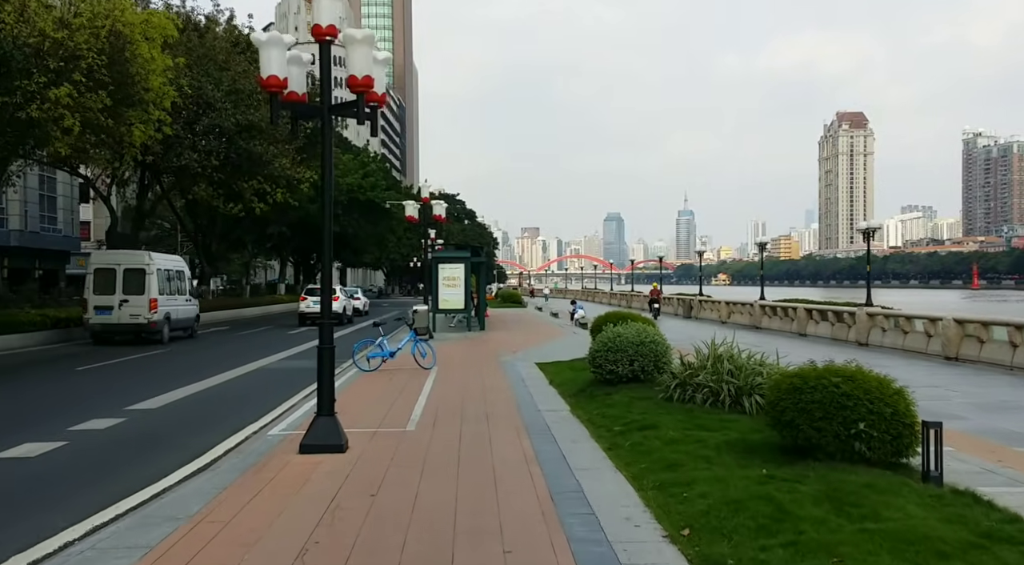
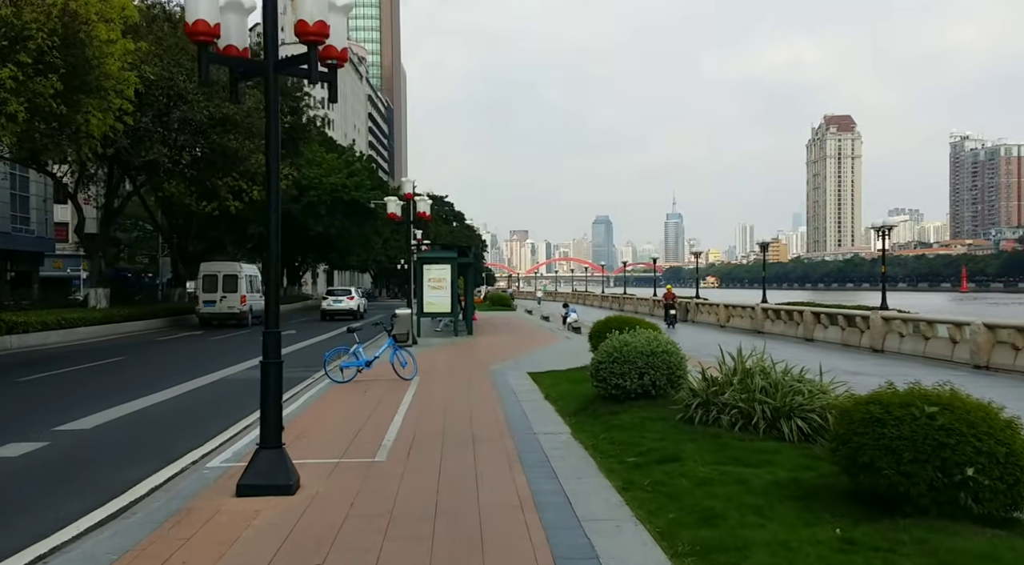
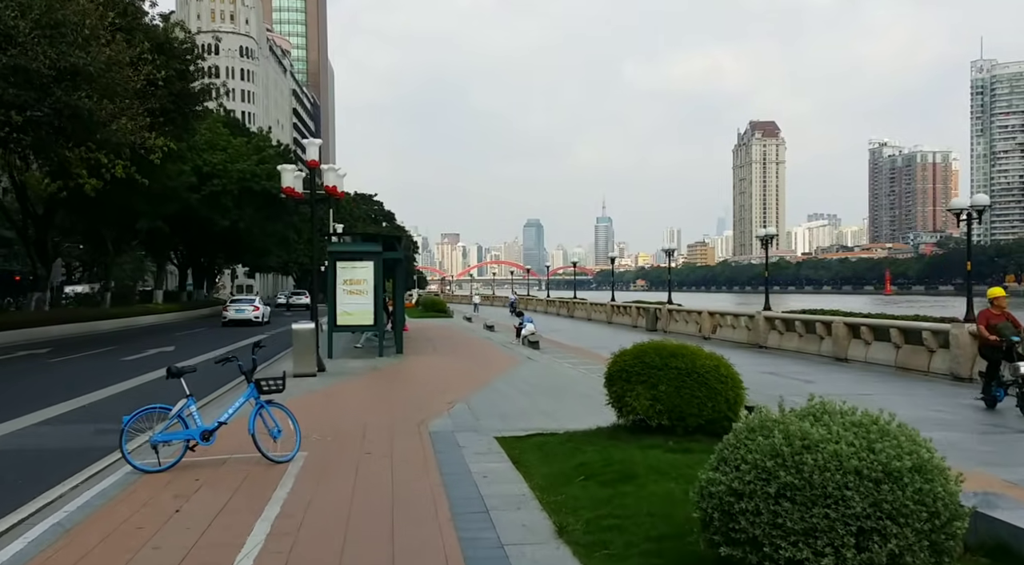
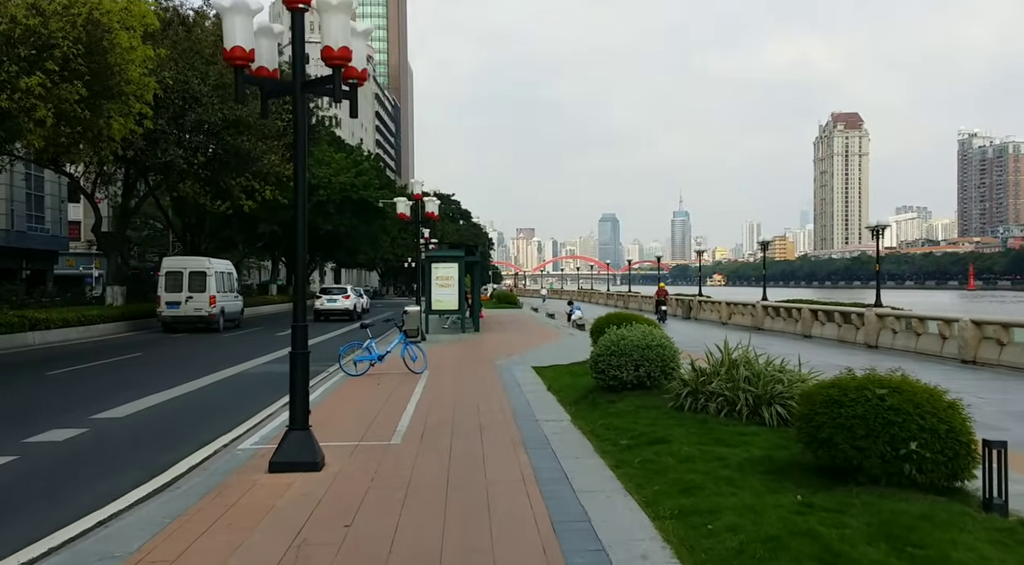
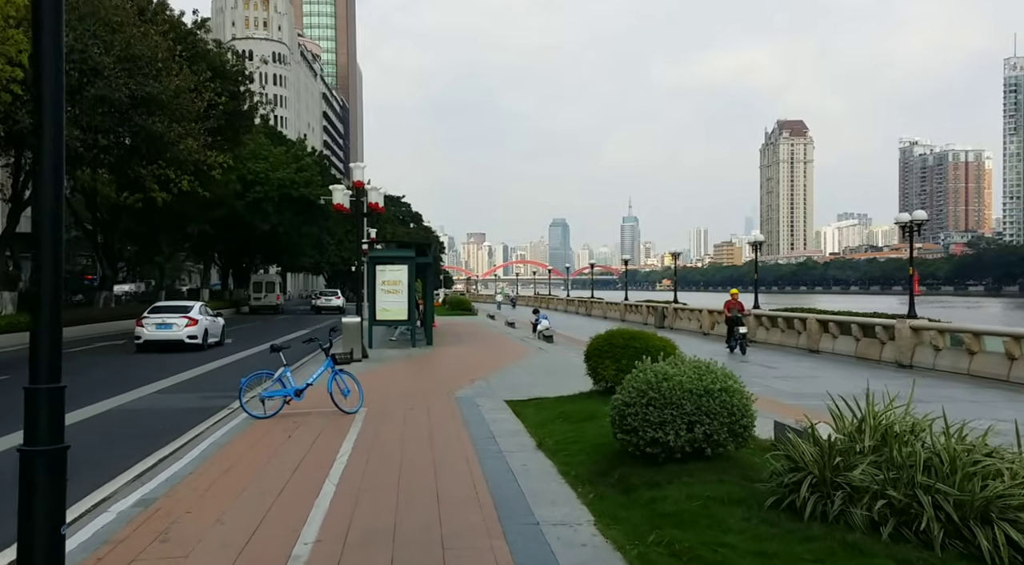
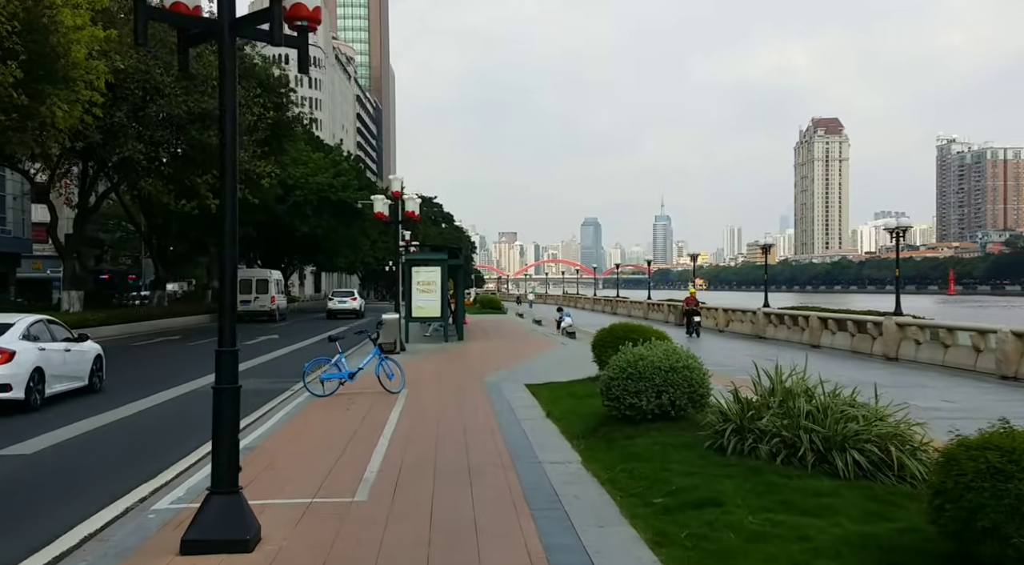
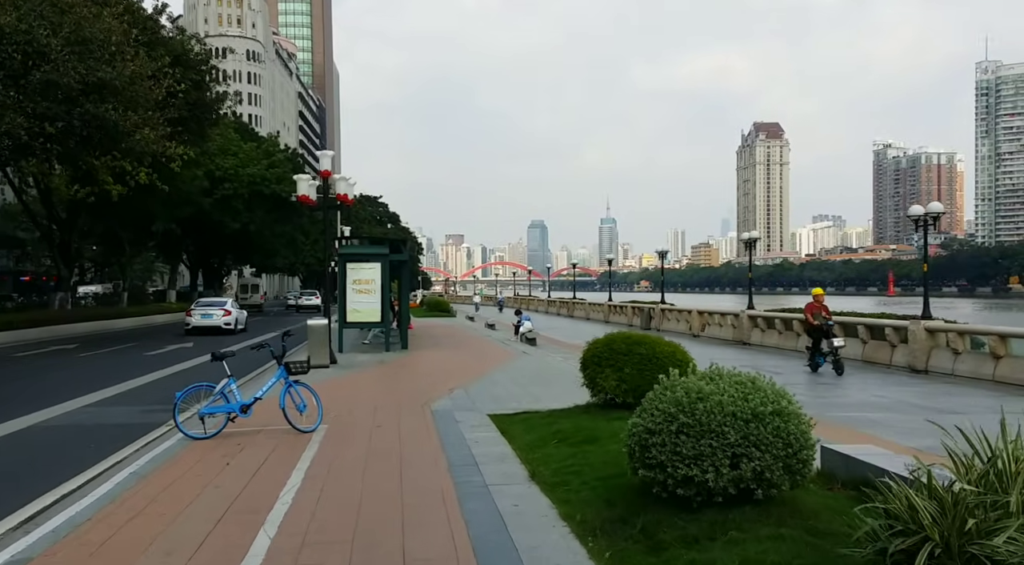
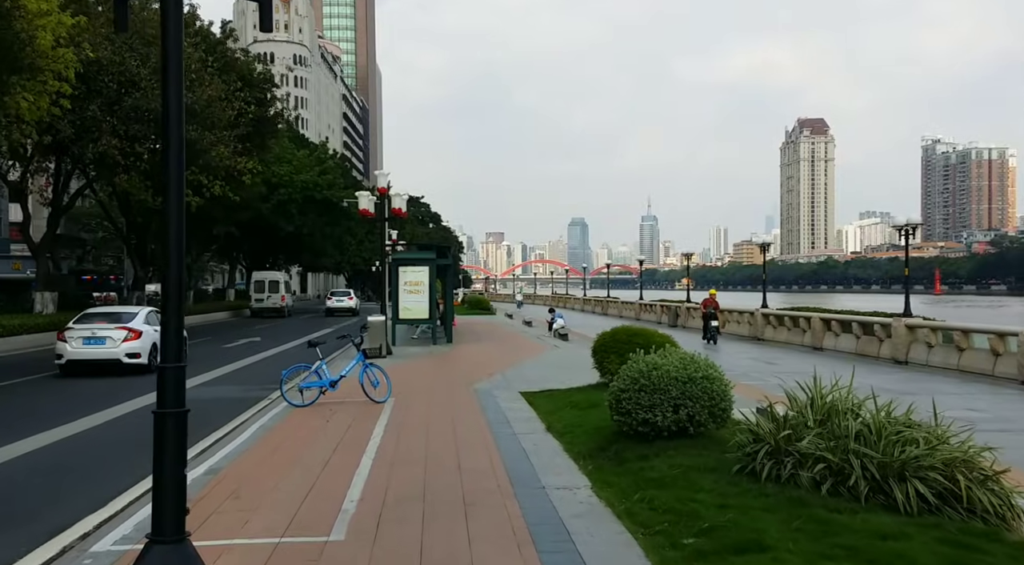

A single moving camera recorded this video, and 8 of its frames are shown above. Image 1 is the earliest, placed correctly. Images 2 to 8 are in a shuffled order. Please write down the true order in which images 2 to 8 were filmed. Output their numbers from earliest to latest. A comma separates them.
4, 2, 6, 8, 5, 7, 3
